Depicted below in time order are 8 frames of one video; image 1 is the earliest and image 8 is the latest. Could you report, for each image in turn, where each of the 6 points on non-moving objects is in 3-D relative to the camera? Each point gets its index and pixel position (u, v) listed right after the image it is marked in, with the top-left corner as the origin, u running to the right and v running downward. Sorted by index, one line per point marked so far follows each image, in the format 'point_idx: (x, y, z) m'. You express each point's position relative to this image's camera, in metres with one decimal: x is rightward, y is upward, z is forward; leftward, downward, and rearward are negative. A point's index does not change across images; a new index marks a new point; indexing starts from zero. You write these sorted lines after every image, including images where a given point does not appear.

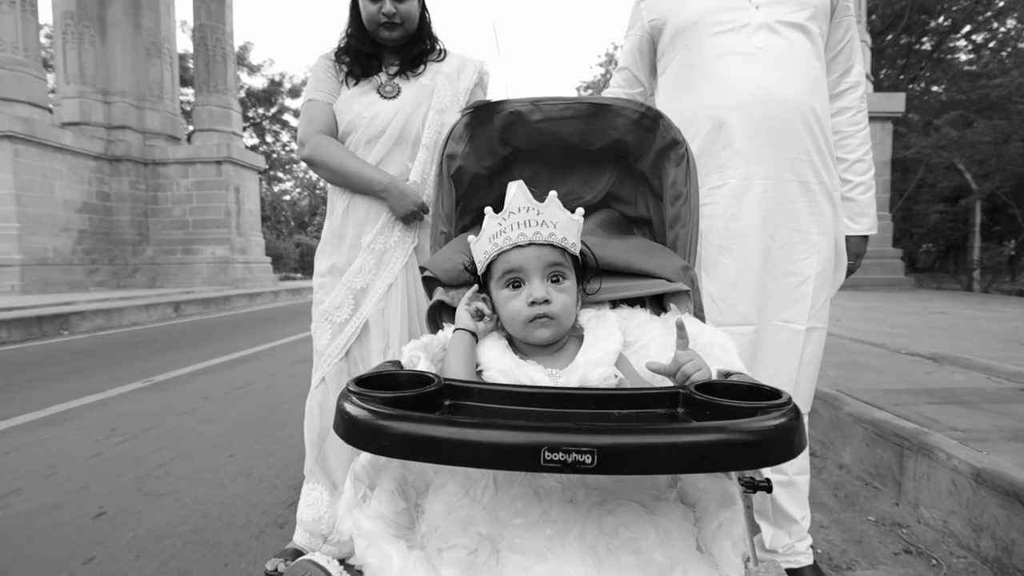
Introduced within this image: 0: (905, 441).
0: (+1.4, -0.5, +1.9) m
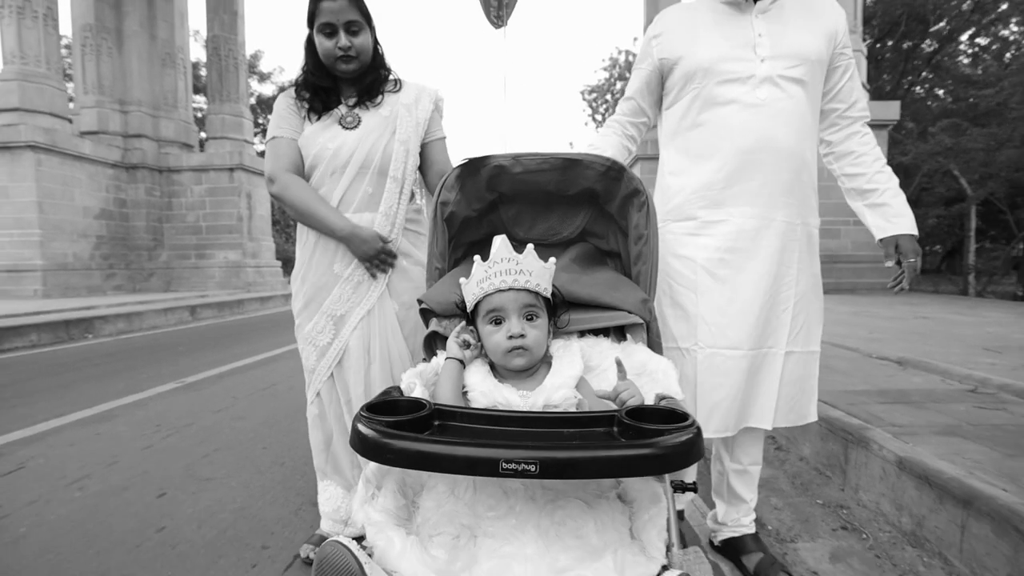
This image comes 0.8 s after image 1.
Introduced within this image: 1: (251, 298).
0: (+1.4, -0.6, +2.2) m
1: (-6.2, -0.2, +13.0) m
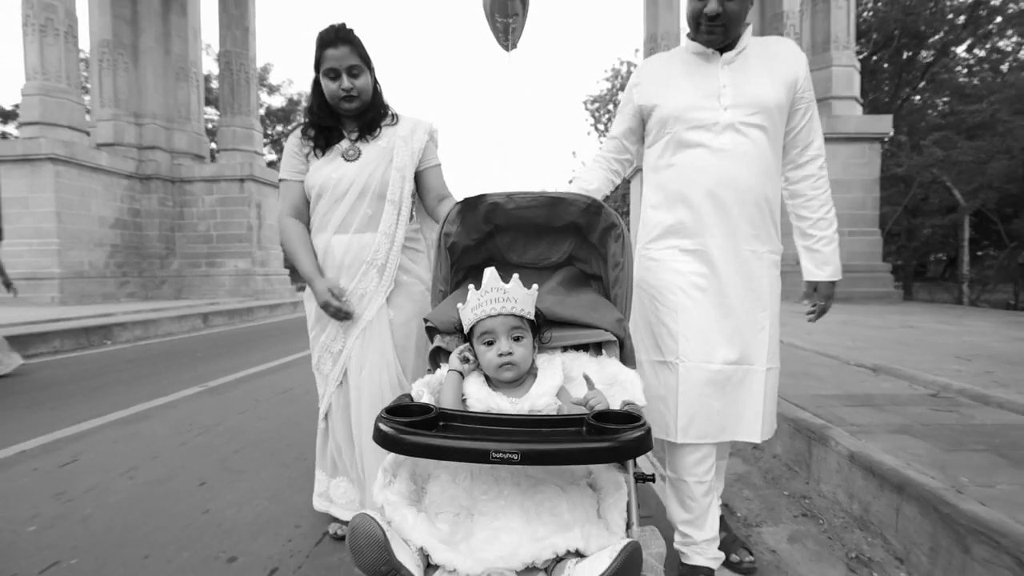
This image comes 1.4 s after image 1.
0: (+1.4, -0.7, +2.5) m
1: (-6.1, -0.4, +13.3) m
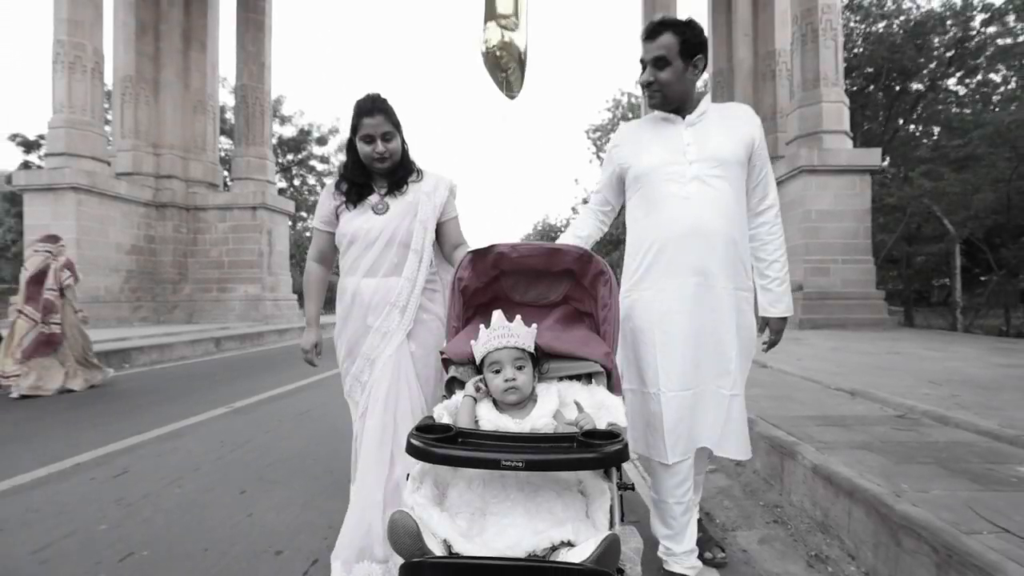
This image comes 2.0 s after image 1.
0: (+1.4, -0.8, +2.8) m
1: (-6.1, -1.1, +13.7) m
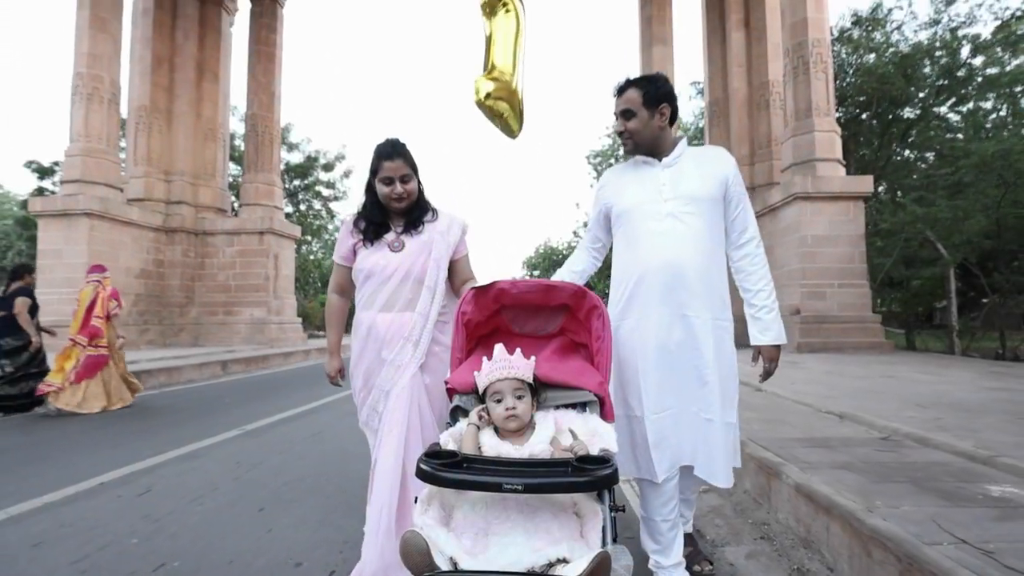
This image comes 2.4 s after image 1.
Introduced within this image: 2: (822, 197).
0: (+1.4, -1.0, +3.0) m
1: (-6.0, -1.7, +13.8) m
2: (+6.4, +1.9, +11.3) m
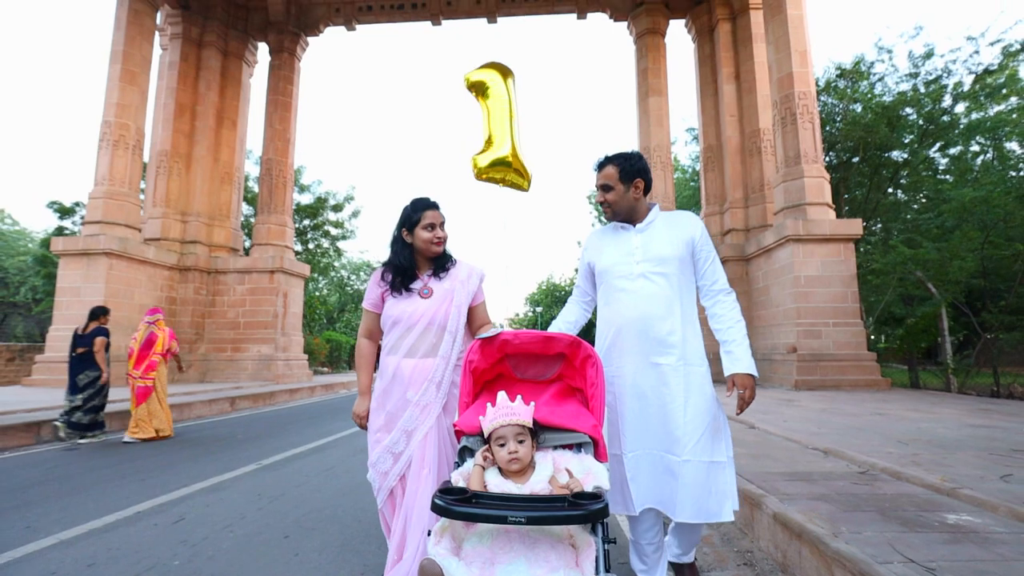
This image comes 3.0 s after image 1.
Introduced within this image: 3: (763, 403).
0: (+1.4, -1.3, +3.2) m
1: (-5.9, -2.6, +14.1) m
2: (+6.5, +1.1, +11.7) m
3: (+4.0, -1.8, +8.7) m
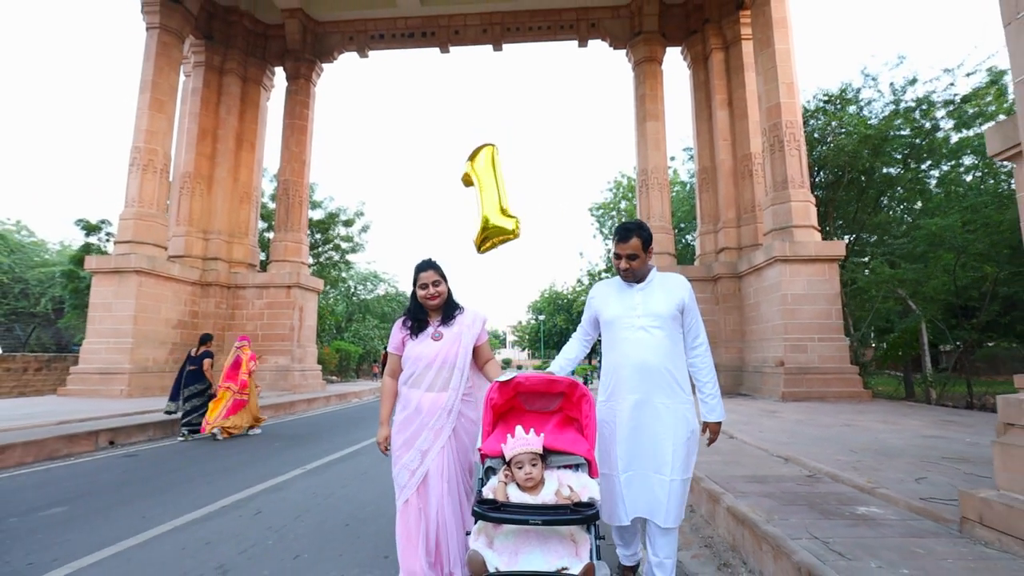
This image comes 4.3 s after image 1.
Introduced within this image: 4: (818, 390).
0: (+1.5, -1.6, +4.1) m
1: (-5.8, -3.1, +14.9) m
2: (+6.6, +0.7, +12.5) m
3: (+4.1, -2.2, +9.6) m
4: (+6.7, -2.2, +11.9) m
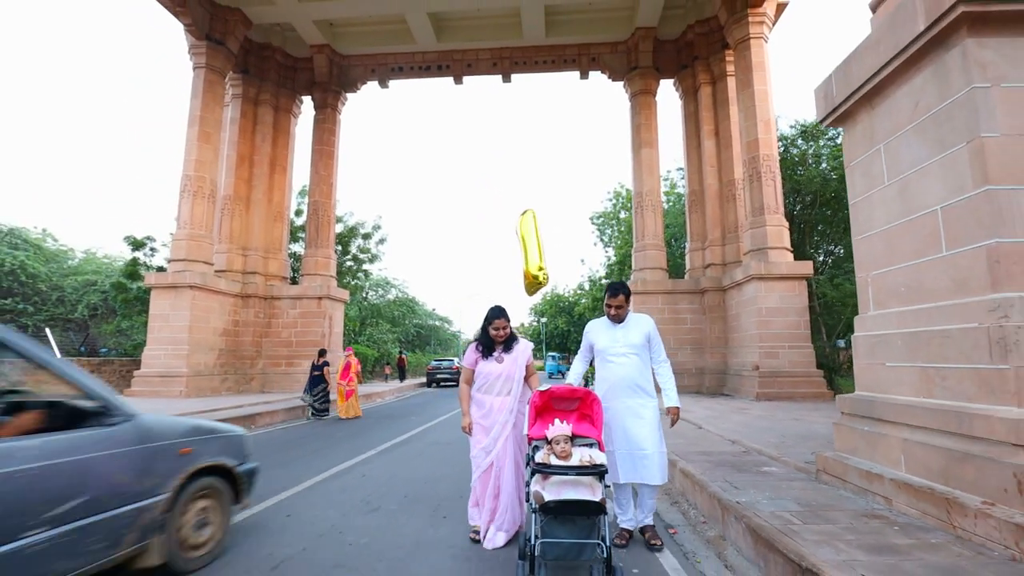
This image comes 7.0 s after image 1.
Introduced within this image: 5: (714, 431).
0: (+1.8, -1.9, +6.0) m
1: (-5.5, -3.5, +16.9) m
2: (+6.9, +0.3, +14.5) m
3: (+4.4, -2.6, +11.5) m
4: (+7.0, -2.6, +13.8) m
5: (+3.1, -2.2, +8.3) m
